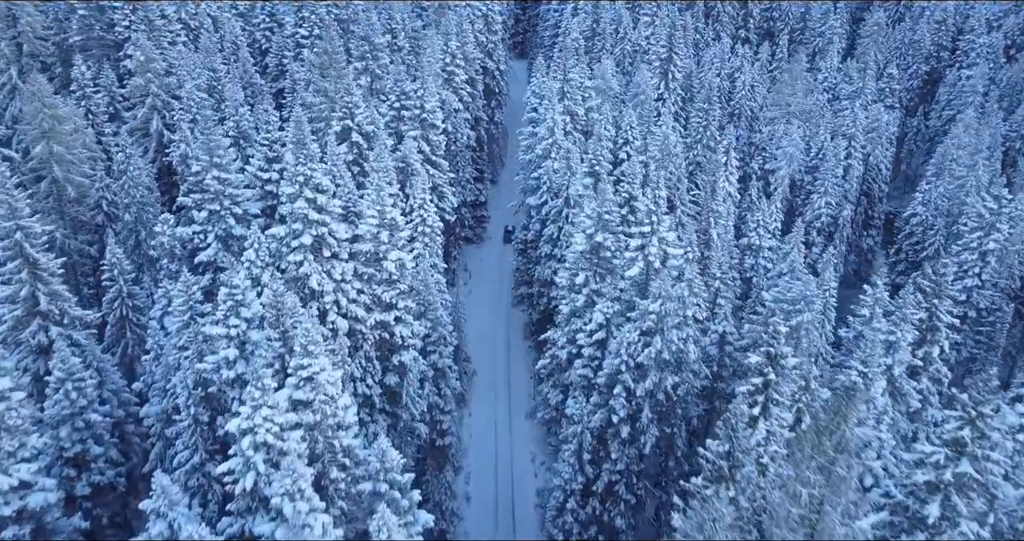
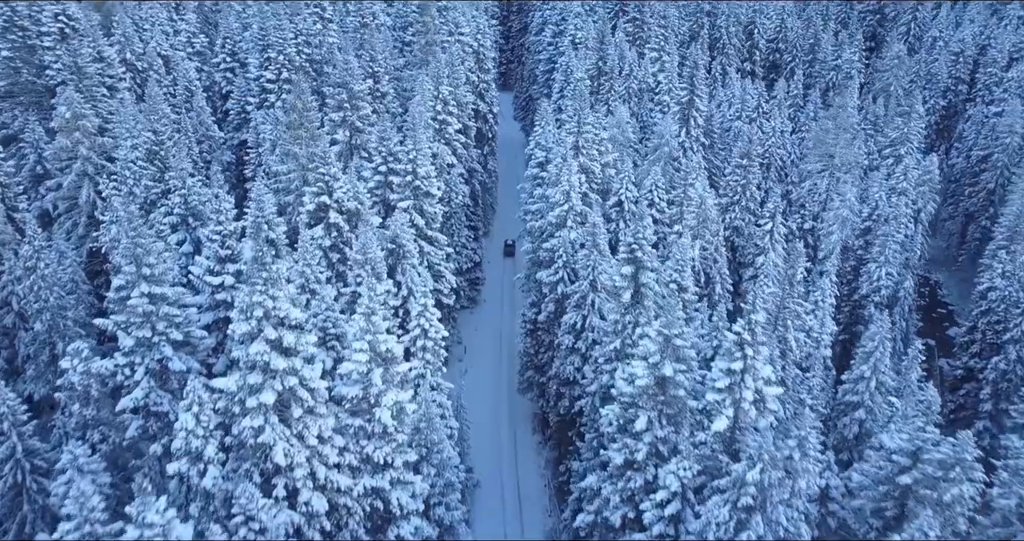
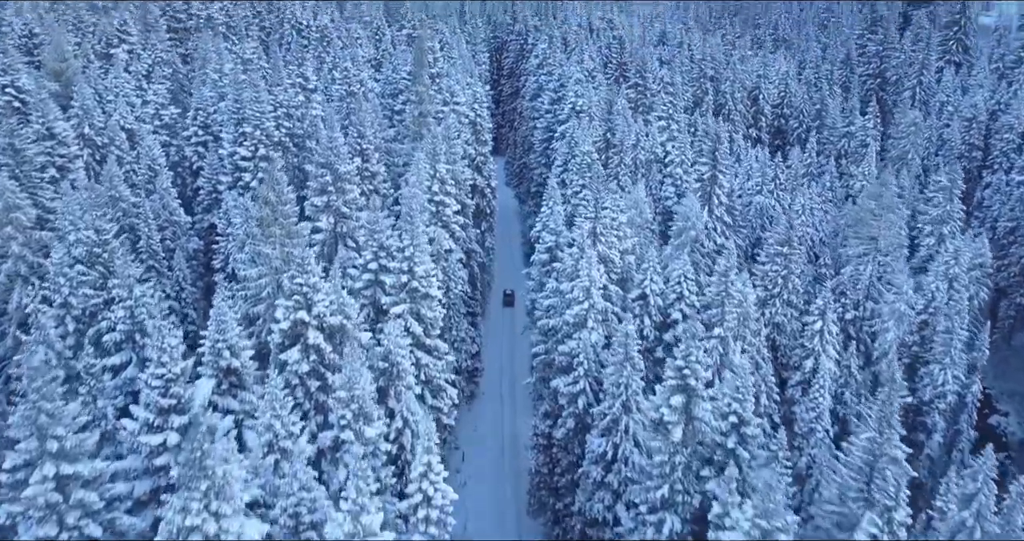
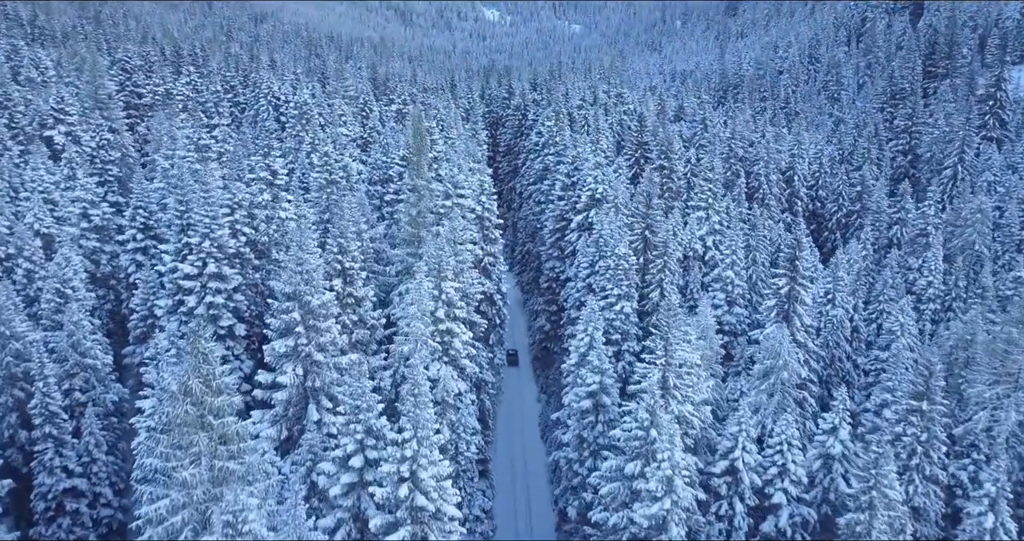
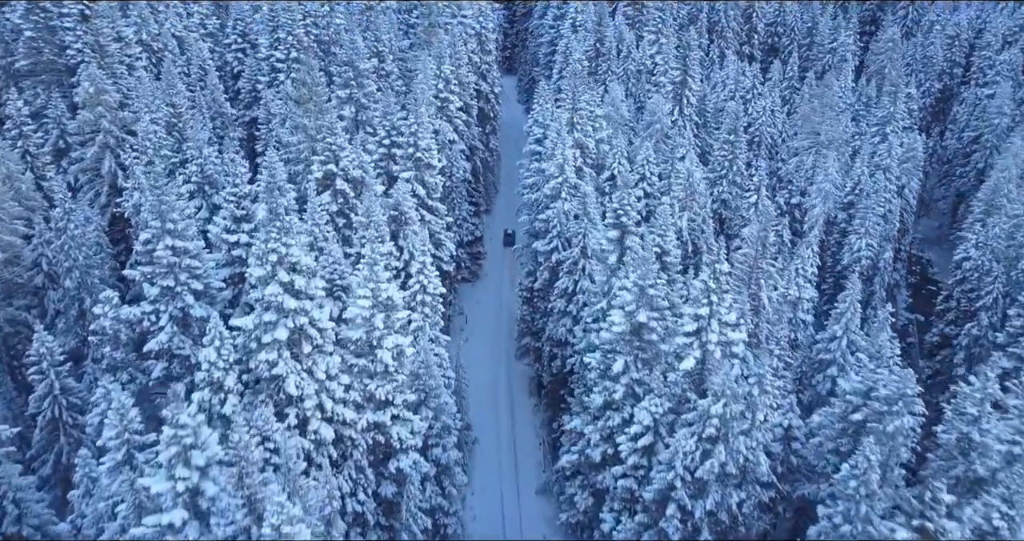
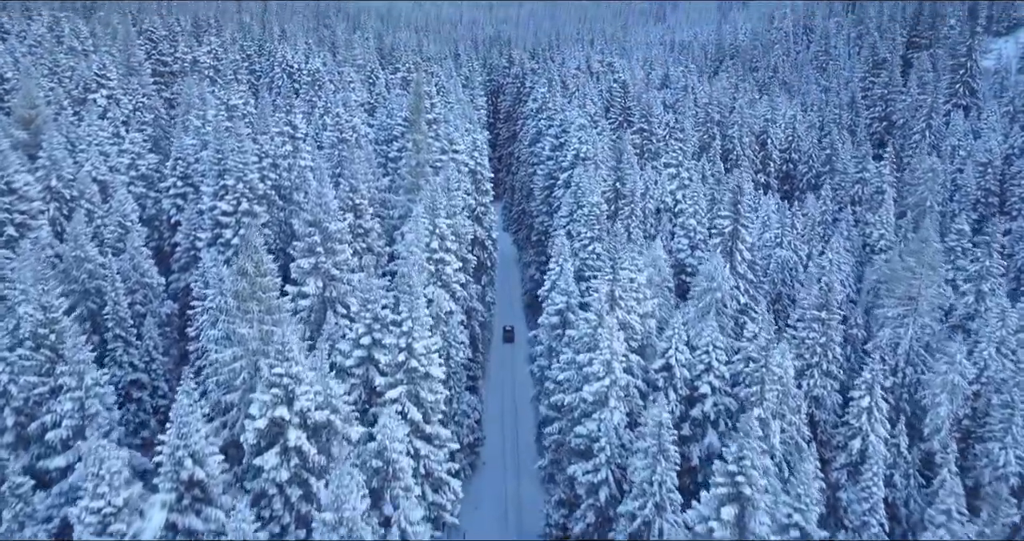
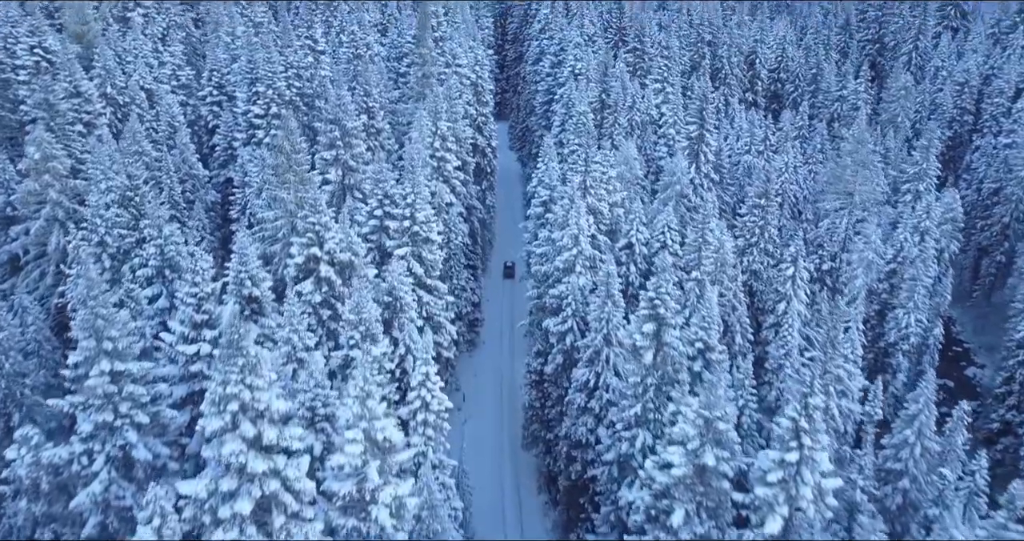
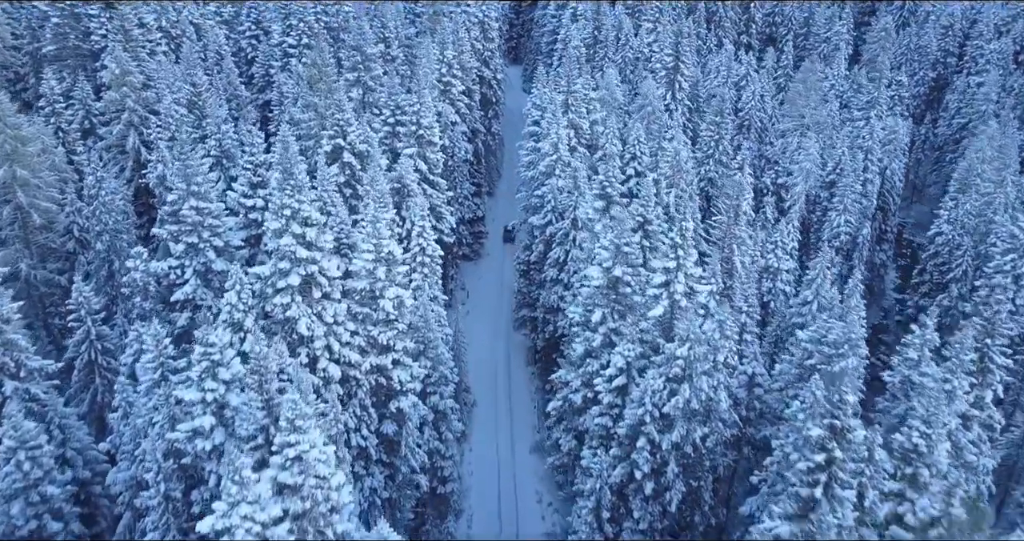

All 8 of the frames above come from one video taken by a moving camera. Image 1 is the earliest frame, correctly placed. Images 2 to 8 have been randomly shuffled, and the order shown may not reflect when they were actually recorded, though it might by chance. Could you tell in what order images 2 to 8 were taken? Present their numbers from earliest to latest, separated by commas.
8, 5, 2, 7, 3, 6, 4
